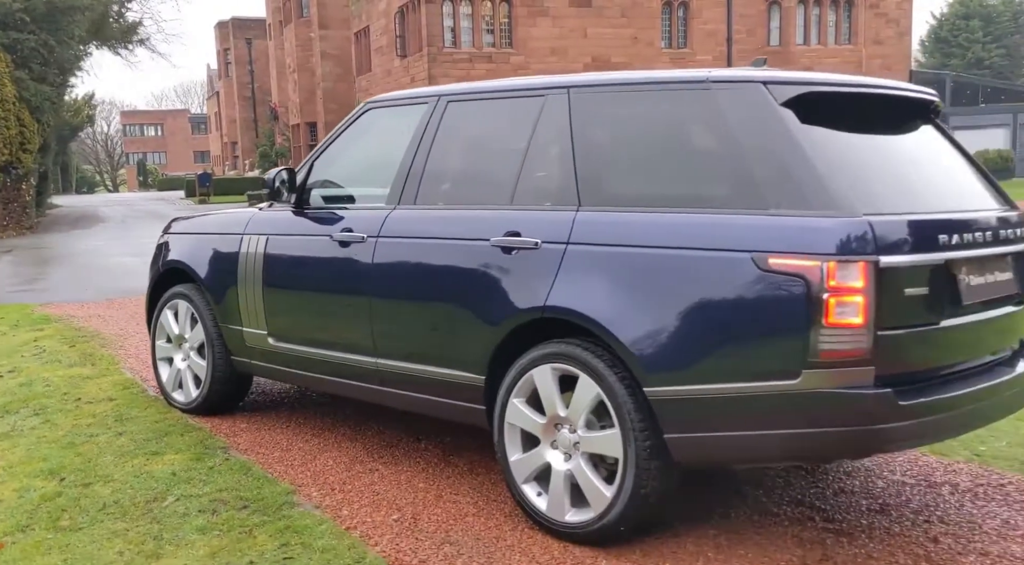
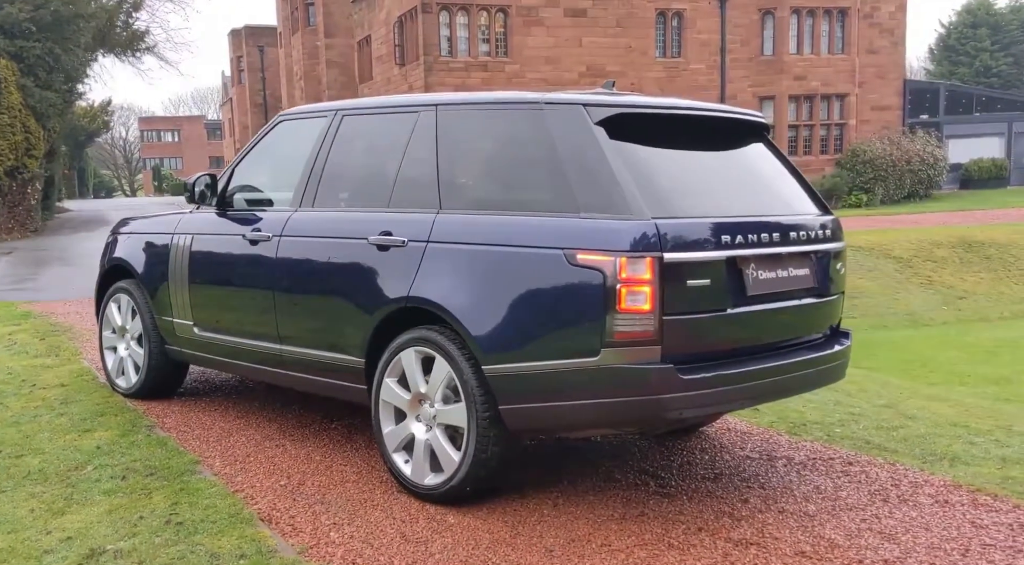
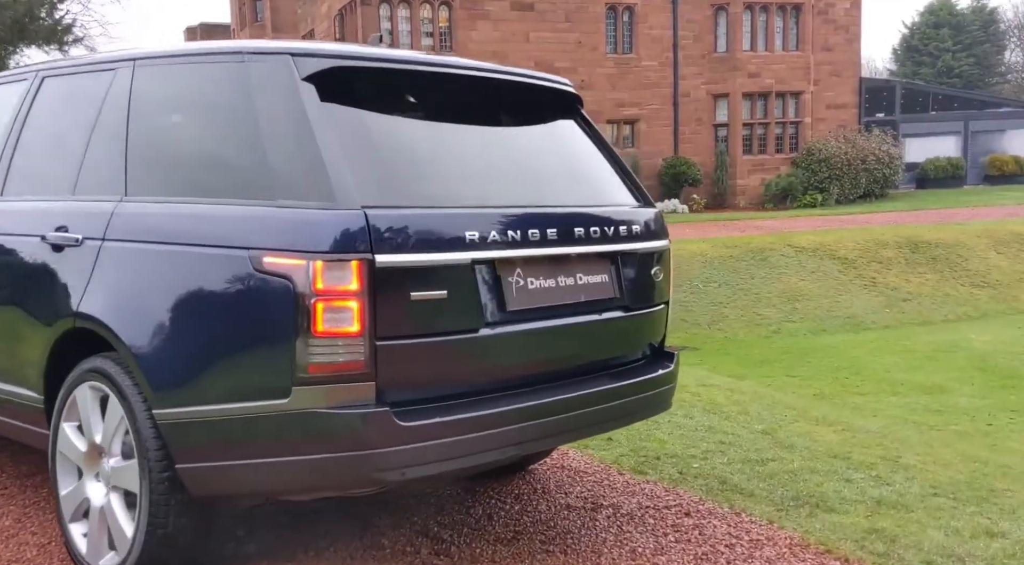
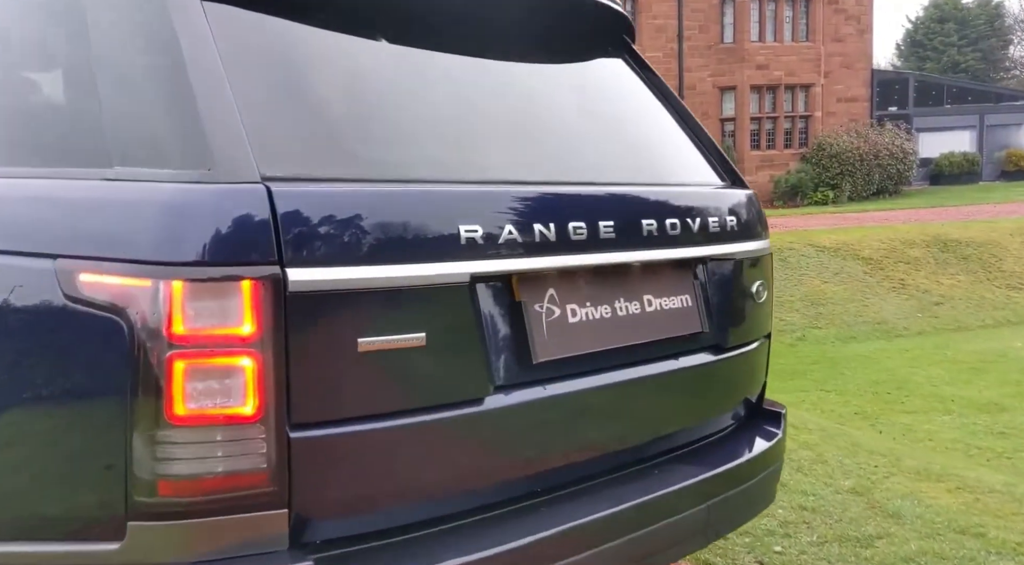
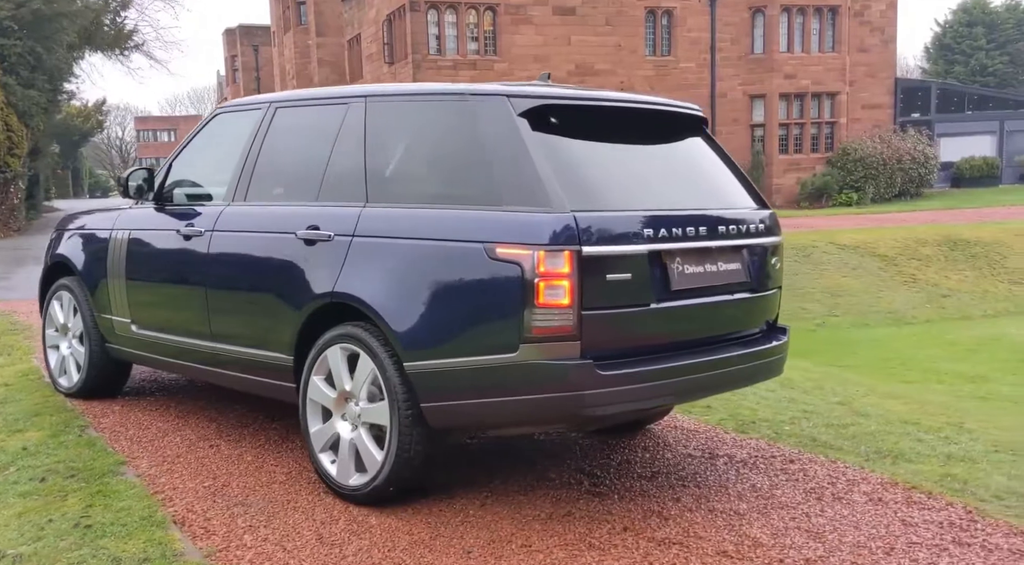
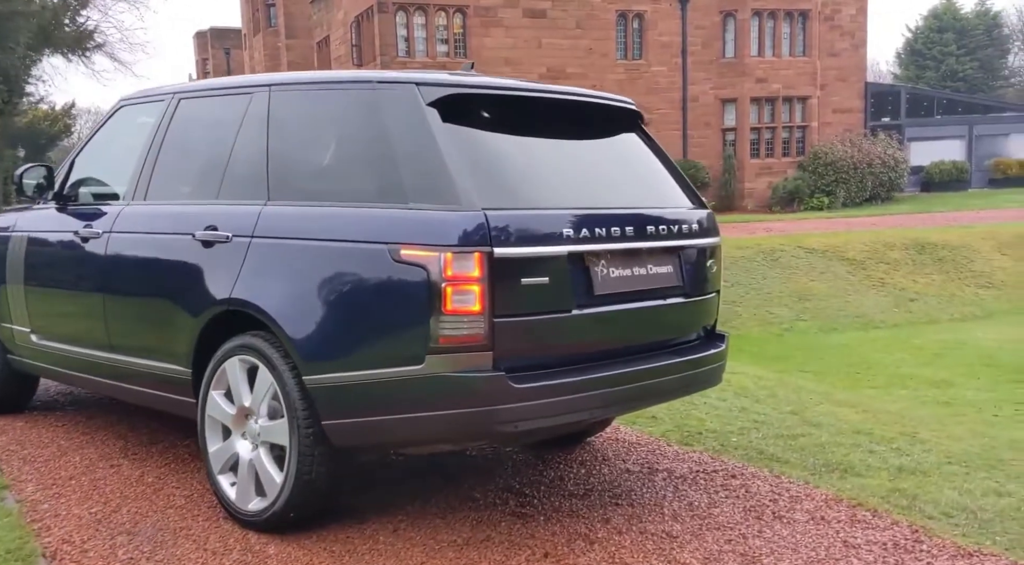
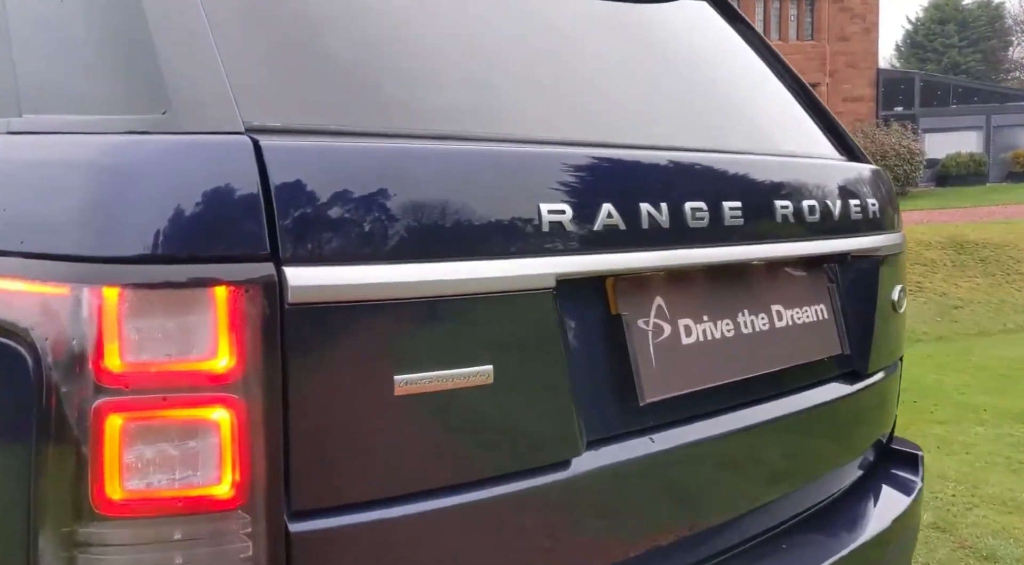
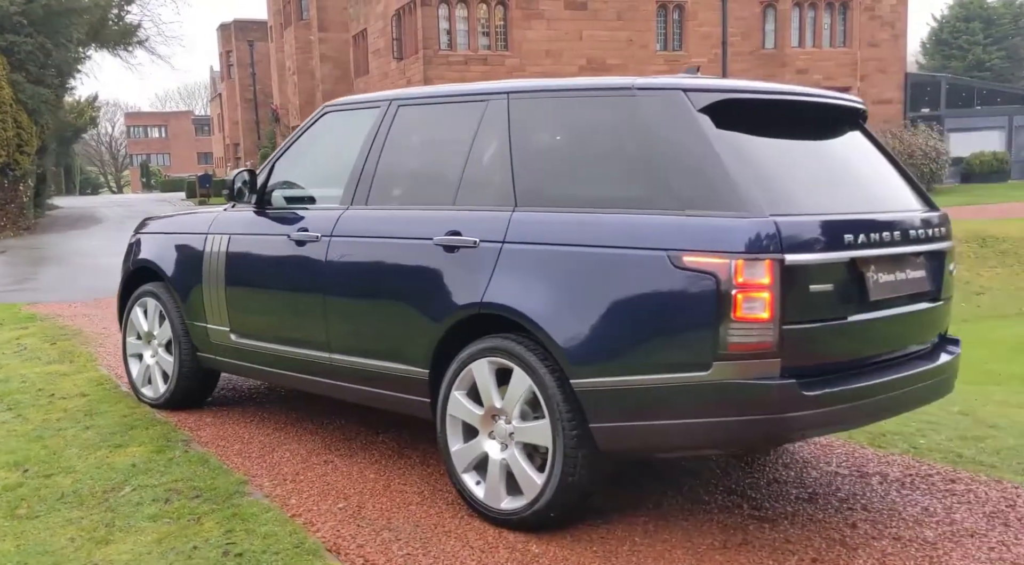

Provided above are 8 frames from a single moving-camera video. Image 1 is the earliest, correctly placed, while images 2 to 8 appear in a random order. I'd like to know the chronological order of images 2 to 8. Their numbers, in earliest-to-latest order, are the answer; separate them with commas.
8, 2, 5, 6, 3, 4, 7
